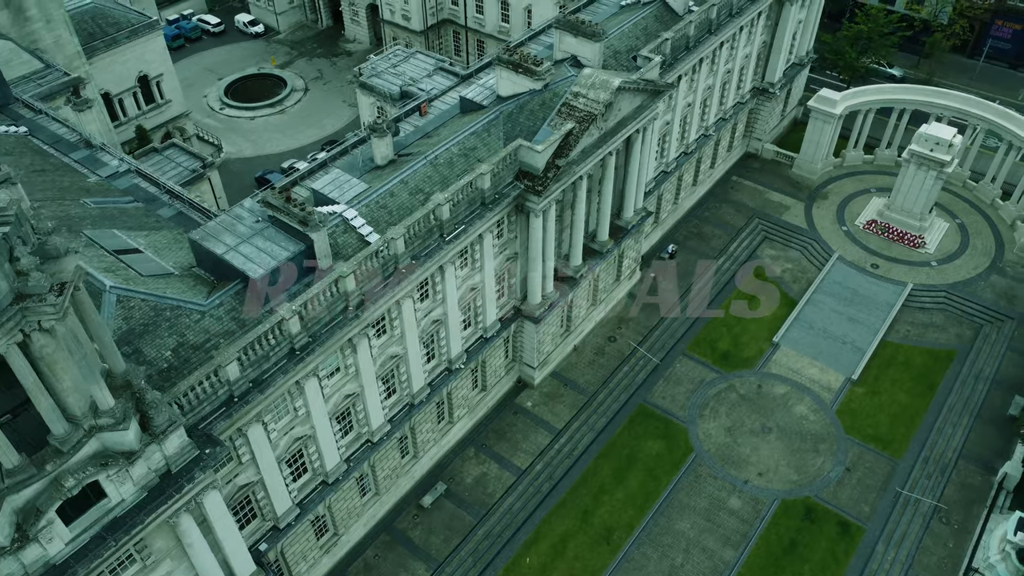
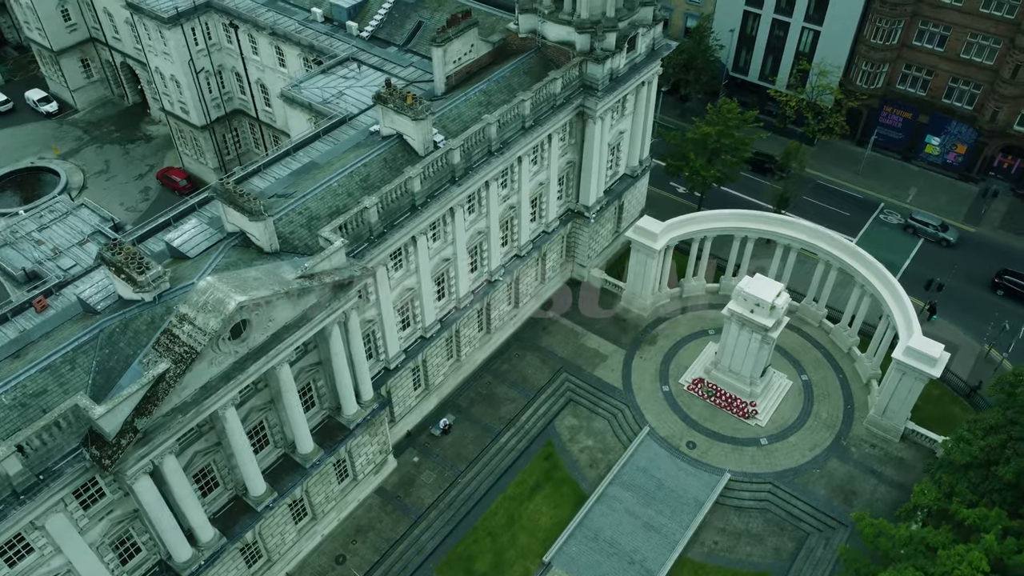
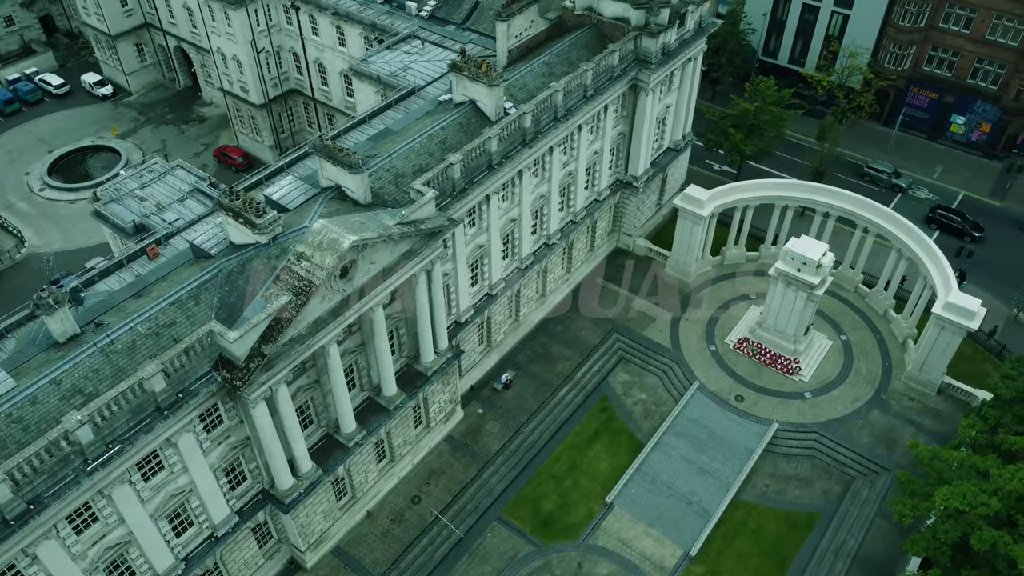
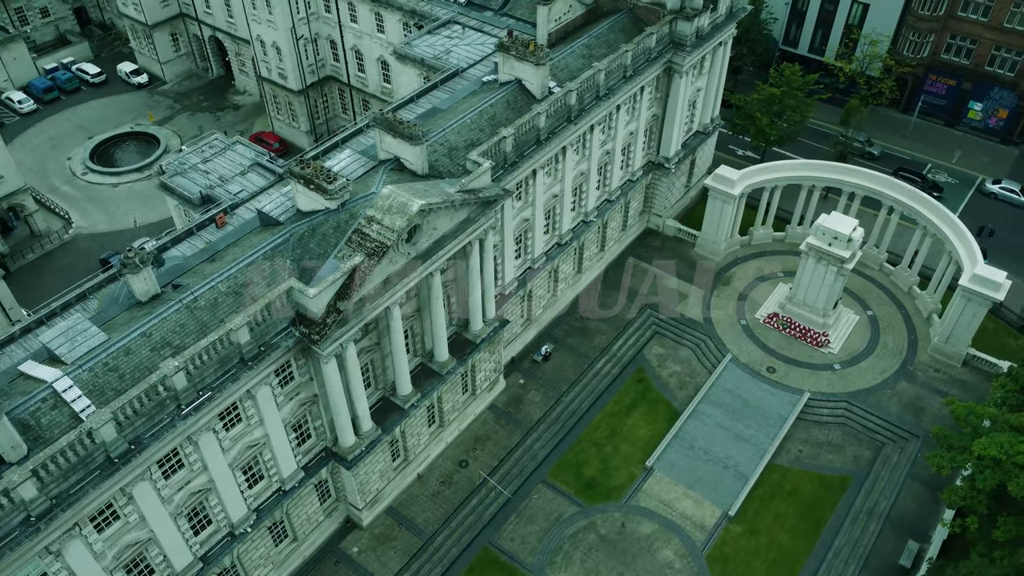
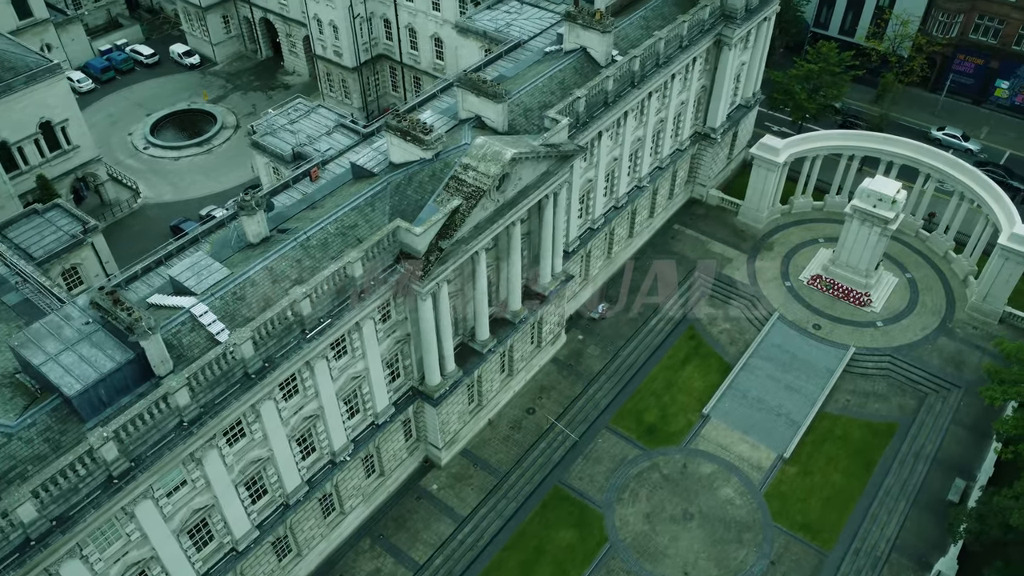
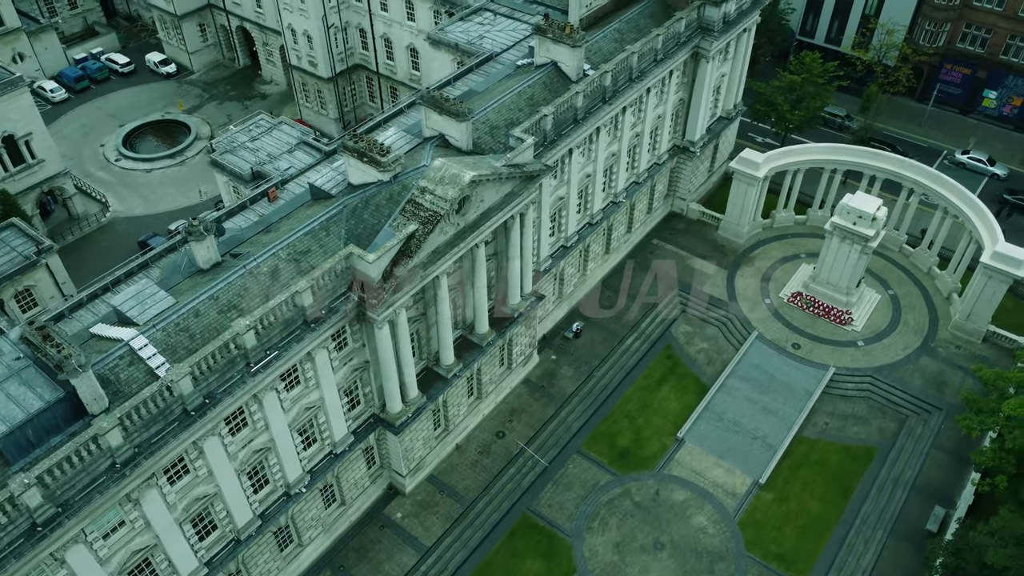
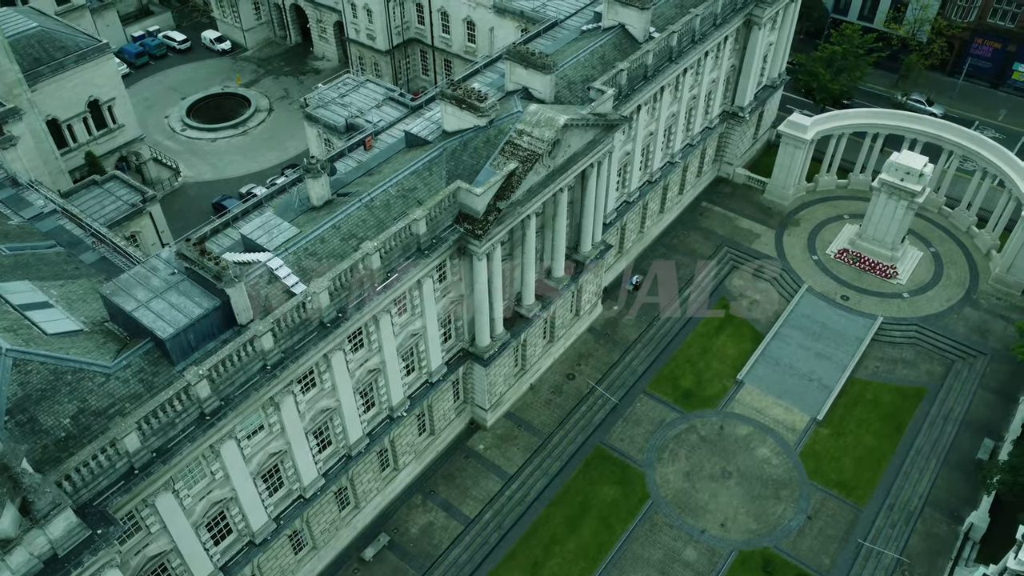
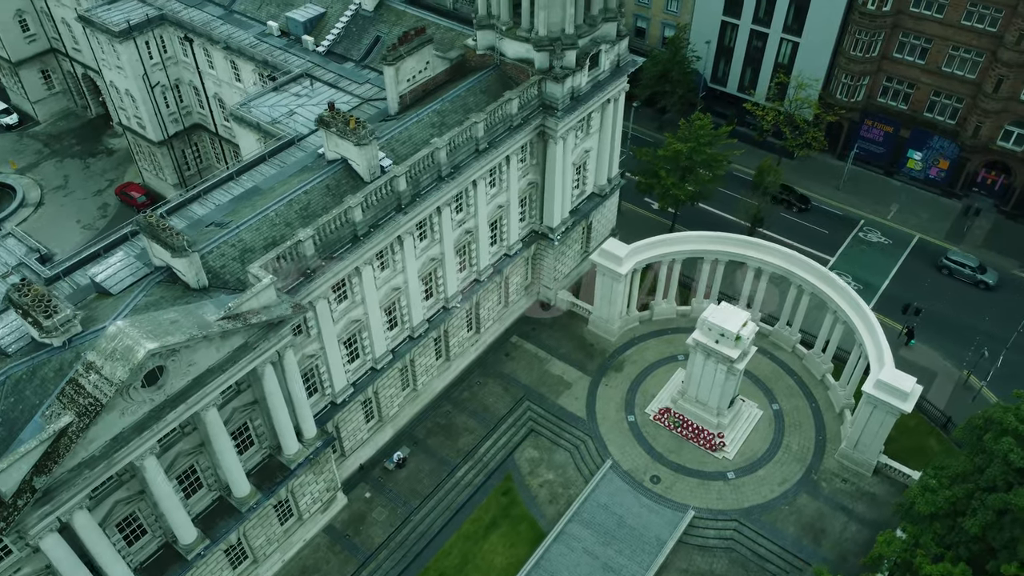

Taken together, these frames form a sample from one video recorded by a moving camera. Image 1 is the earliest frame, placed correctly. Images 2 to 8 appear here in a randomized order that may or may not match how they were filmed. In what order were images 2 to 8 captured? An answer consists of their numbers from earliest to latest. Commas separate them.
7, 5, 6, 4, 3, 2, 8
